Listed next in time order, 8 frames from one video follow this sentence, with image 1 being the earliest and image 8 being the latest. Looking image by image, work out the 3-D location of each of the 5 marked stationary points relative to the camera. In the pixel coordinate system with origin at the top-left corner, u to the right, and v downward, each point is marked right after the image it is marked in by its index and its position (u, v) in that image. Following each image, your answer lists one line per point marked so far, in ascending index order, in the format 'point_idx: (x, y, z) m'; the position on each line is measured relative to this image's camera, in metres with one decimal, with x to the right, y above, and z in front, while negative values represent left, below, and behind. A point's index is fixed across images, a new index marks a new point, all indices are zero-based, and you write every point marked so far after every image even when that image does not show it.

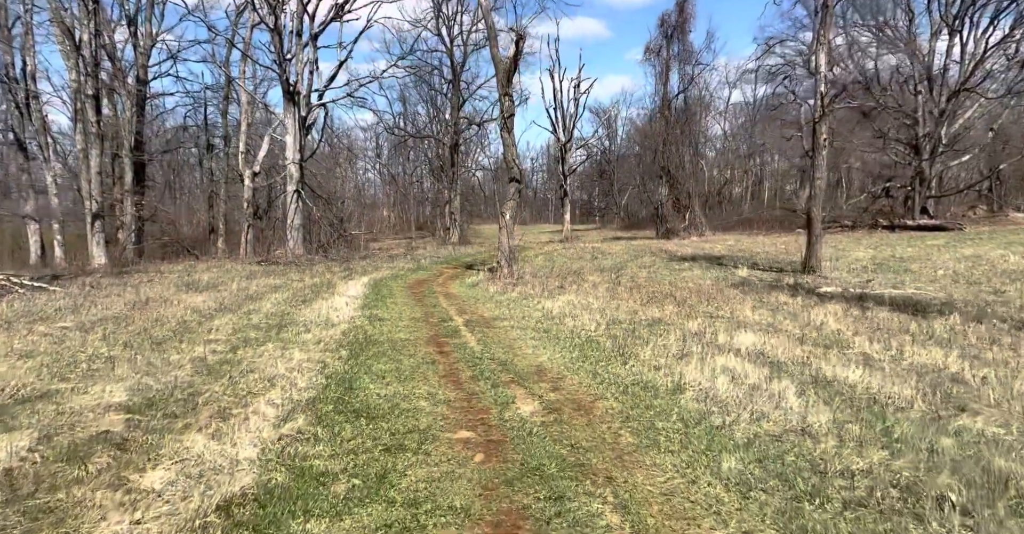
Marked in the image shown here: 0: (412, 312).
0: (-1.6, -0.7, +10.5) m
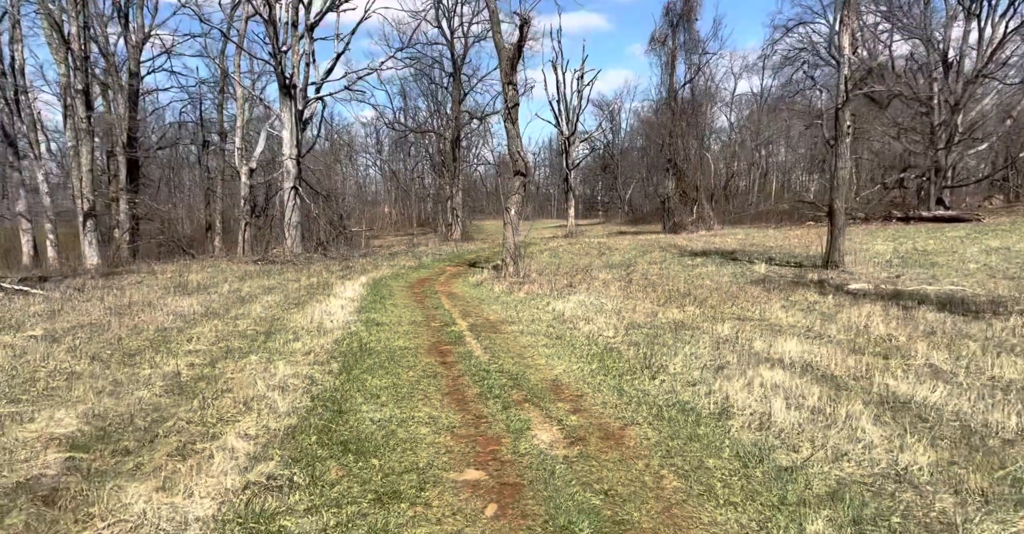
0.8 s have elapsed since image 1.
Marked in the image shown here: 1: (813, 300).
0: (-1.5, -0.7, +9.8) m
1: (+4.3, -0.5, +9.5) m
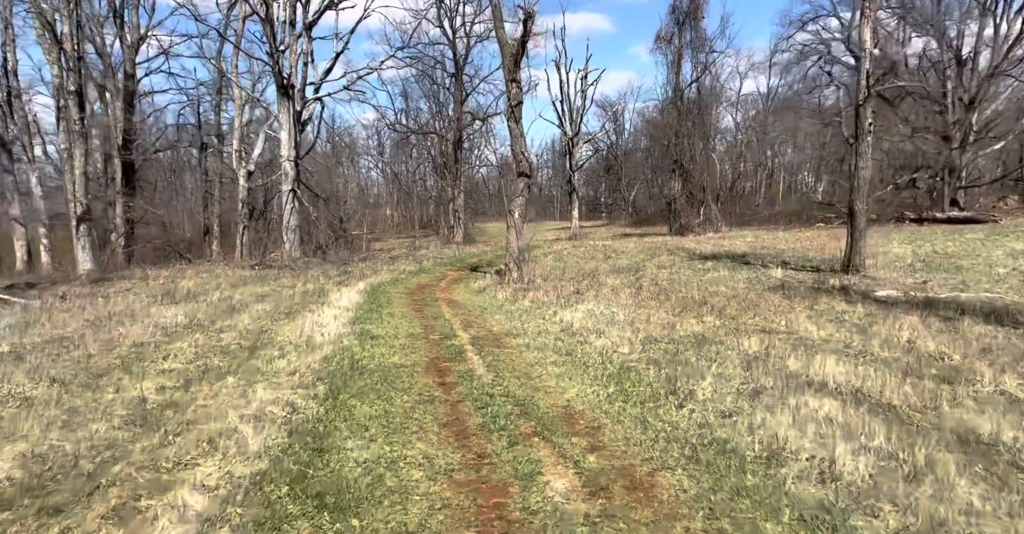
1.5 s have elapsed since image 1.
0: (-1.4, -0.8, +9.1) m
1: (+4.4, -0.6, +8.9) m
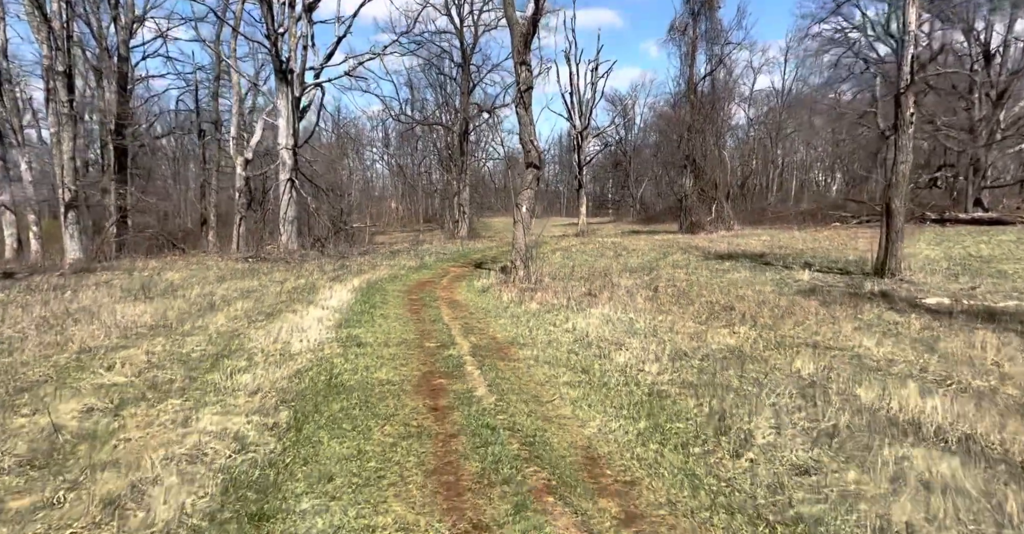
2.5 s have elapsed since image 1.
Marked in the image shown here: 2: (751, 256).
0: (-1.4, -0.8, +8.1) m
1: (+4.5, -0.6, +7.8) m
2: (+6.8, +0.3, +18.9) m
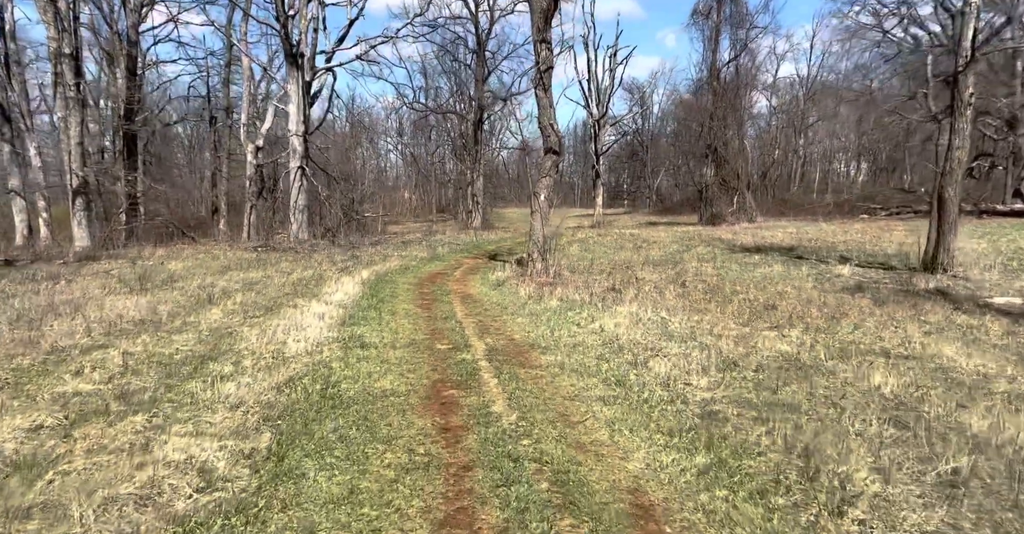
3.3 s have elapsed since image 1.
0: (-1.2, -0.7, +7.3) m
1: (+4.7, -0.6, +6.9) m
2: (+7.3, +0.5, +18.0) m
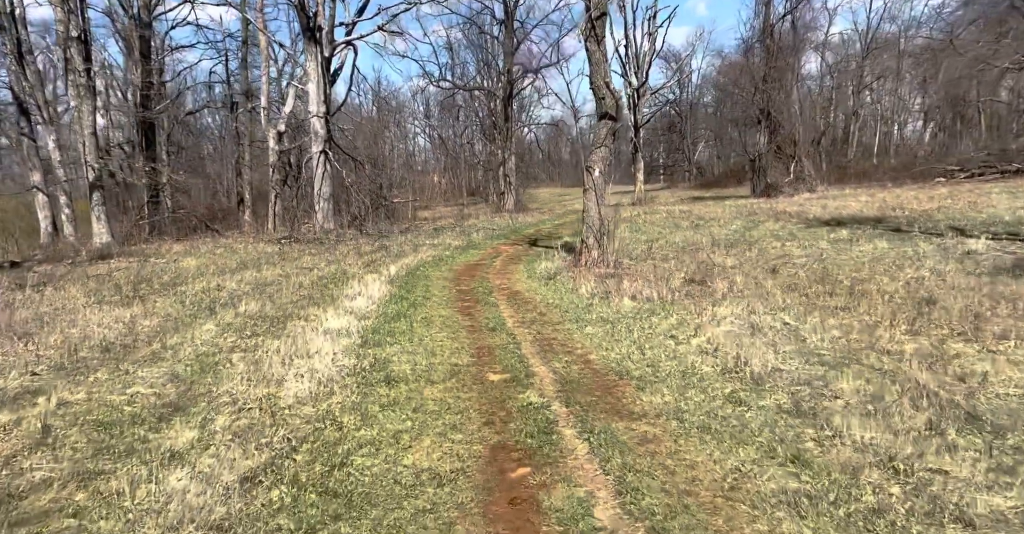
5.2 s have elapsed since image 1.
0: (-0.5, -0.7, +5.5) m
1: (+5.3, -0.4, +4.8) m
2: (+8.4, +1.1, +15.7) m
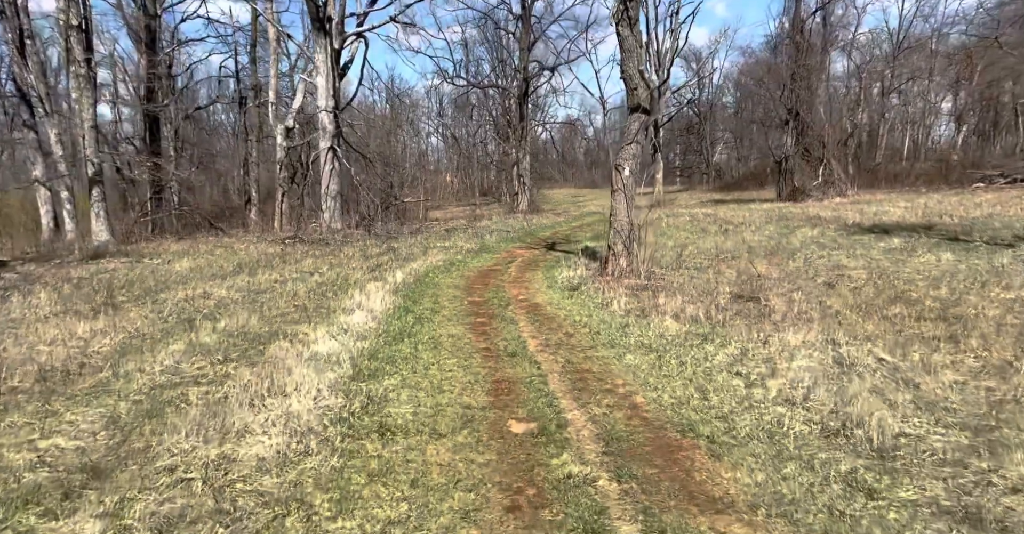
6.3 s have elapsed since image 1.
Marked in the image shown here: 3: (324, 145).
0: (-0.3, -0.8, +4.4) m
1: (+5.5, -0.6, +3.6) m
2: (+8.8, +0.8, +14.4) m
3: (-5.6, +3.6, +19.7) m
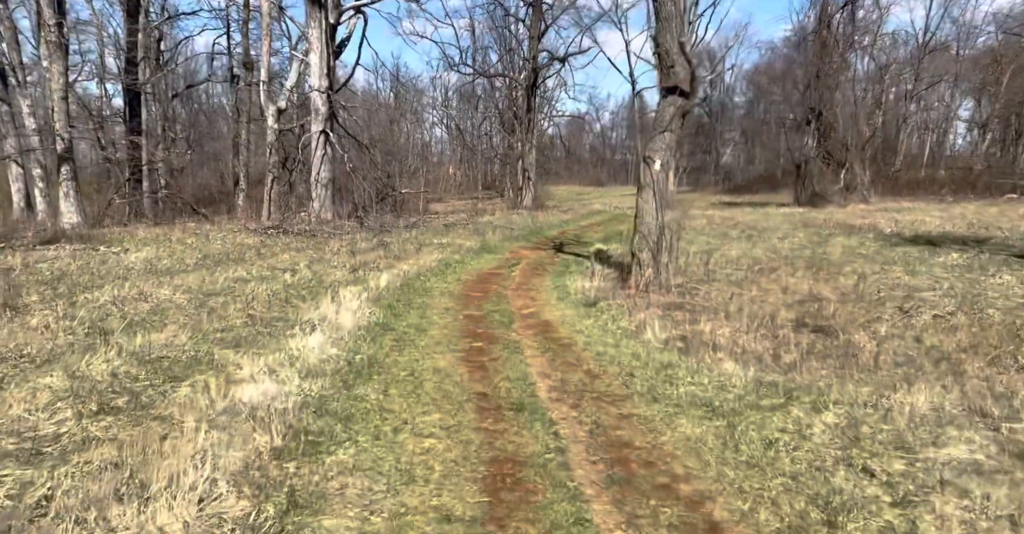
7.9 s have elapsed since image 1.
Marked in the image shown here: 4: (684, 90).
0: (-0.3, -1.0, +2.7) m
1: (+5.5, -0.9, +1.9) m
2: (+8.9, +0.5, +12.8) m
3: (-5.4, +3.8, +18.1) m
4: (+2.1, +2.2, +8.3) m
